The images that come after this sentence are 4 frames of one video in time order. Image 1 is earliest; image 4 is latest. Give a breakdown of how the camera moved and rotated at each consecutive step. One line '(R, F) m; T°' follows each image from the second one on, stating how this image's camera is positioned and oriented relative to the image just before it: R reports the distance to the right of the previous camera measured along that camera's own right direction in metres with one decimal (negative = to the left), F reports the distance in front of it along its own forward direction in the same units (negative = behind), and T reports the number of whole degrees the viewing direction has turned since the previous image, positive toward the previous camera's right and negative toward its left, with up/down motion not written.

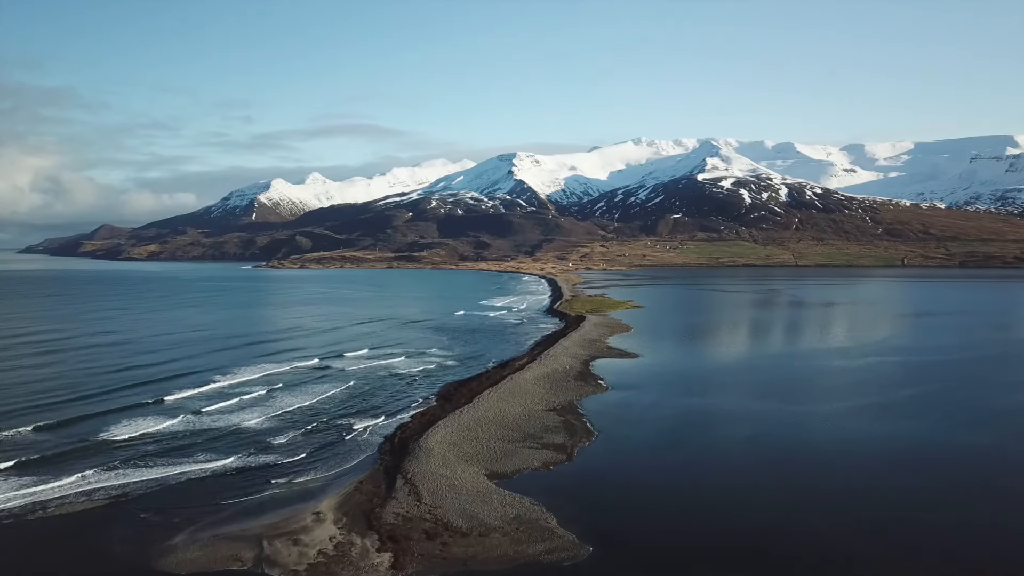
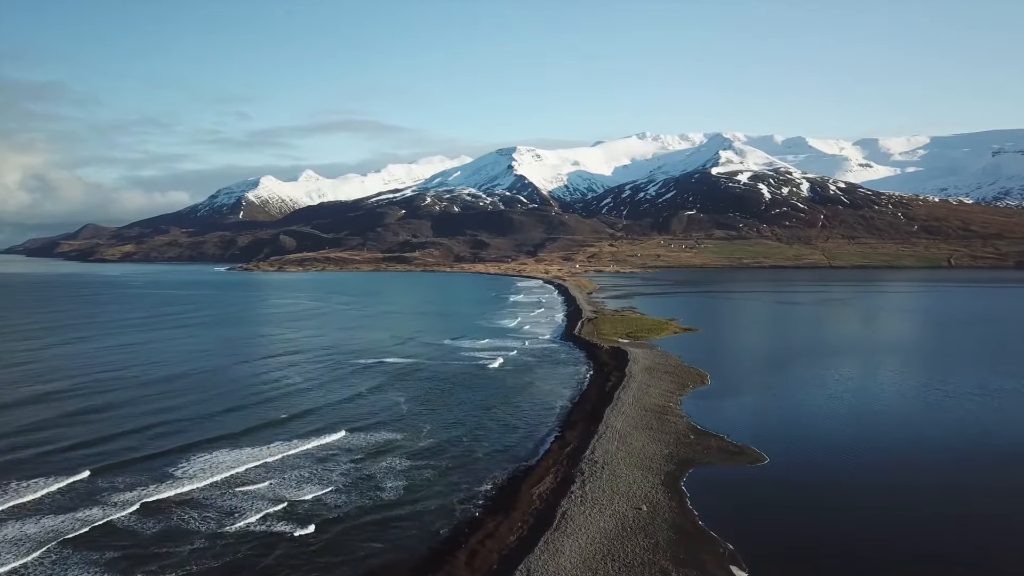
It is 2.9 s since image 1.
(-0.4, +21.6) m; 0°
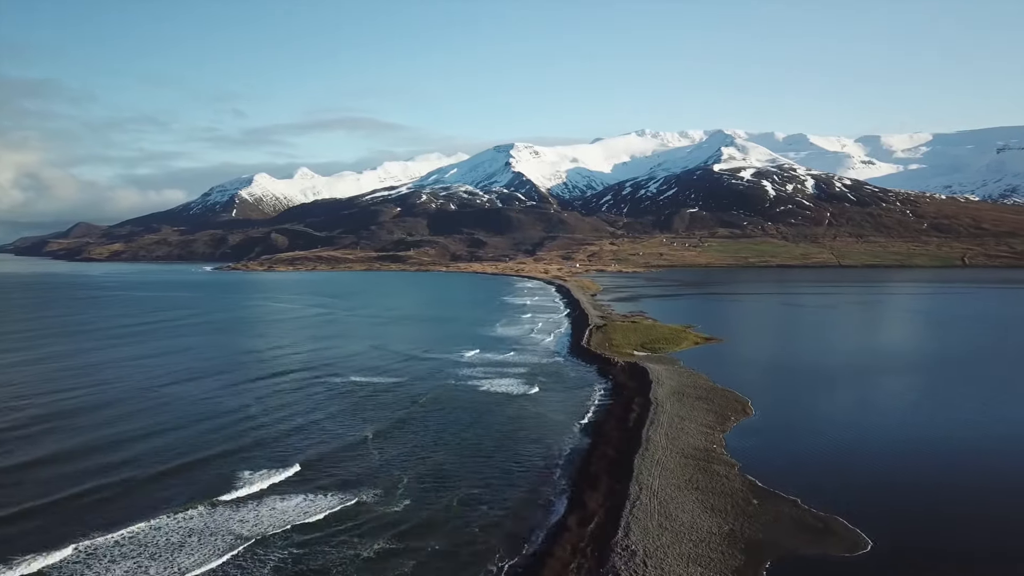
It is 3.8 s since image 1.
(-0.1, +6.9) m; 0°
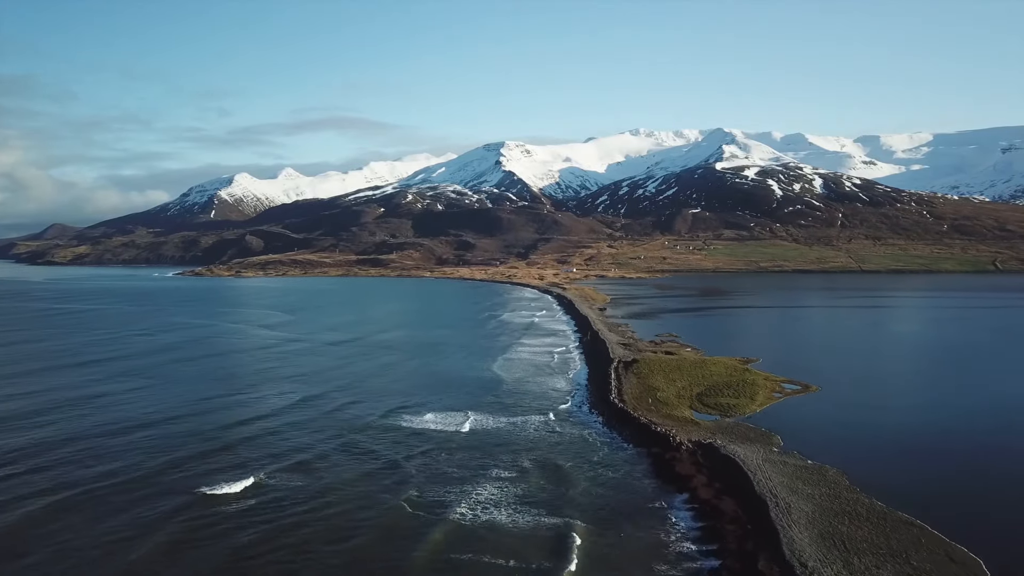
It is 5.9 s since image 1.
(-0.2, +16.4) m; +1°
